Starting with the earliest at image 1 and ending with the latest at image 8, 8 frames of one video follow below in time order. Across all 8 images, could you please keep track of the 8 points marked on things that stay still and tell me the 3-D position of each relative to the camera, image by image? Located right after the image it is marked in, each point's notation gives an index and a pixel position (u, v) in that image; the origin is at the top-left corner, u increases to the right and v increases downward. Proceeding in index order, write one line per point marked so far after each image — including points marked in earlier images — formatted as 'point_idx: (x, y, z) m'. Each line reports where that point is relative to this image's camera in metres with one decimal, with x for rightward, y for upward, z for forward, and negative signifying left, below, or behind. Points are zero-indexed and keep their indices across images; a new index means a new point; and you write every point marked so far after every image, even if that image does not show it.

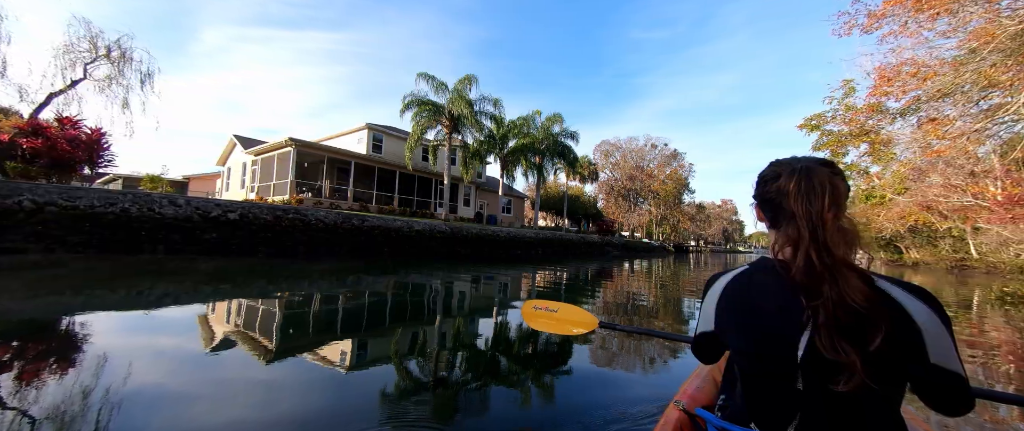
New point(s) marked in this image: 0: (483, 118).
0: (-1.2, +4.1, +14.6) m
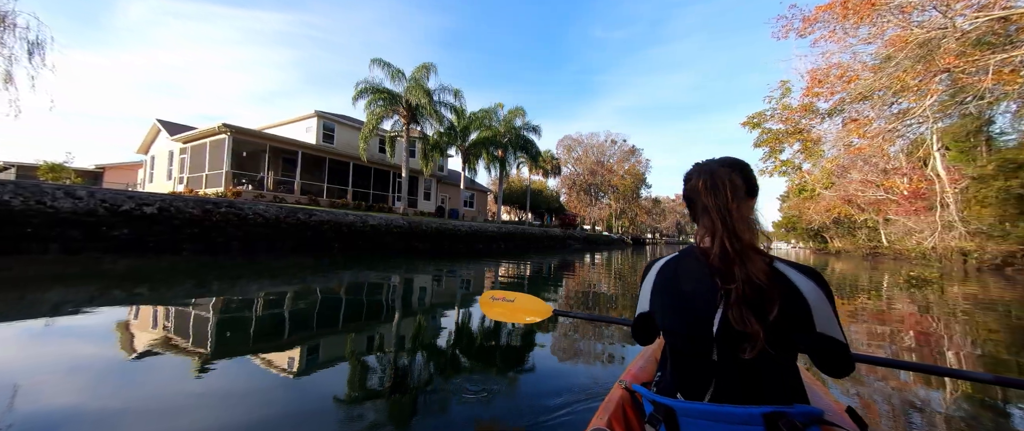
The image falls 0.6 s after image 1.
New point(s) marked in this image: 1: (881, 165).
0: (-2.9, +4.4, +14.2) m
1: (+11.0, +1.5, +10.3) m
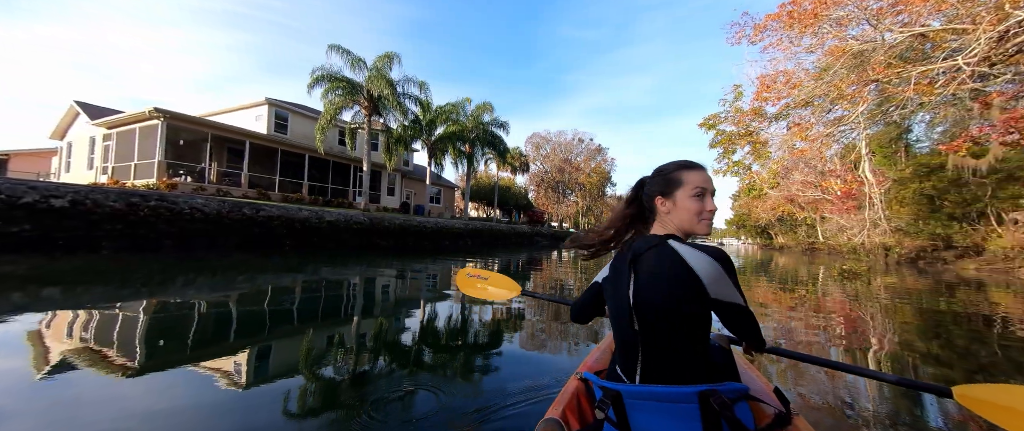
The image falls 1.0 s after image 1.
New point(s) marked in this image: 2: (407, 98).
0: (-4.2, +4.6, +13.8) m
1: (+9.9, +1.5, +11.2) m
2: (-4.2, +4.7, +13.7) m
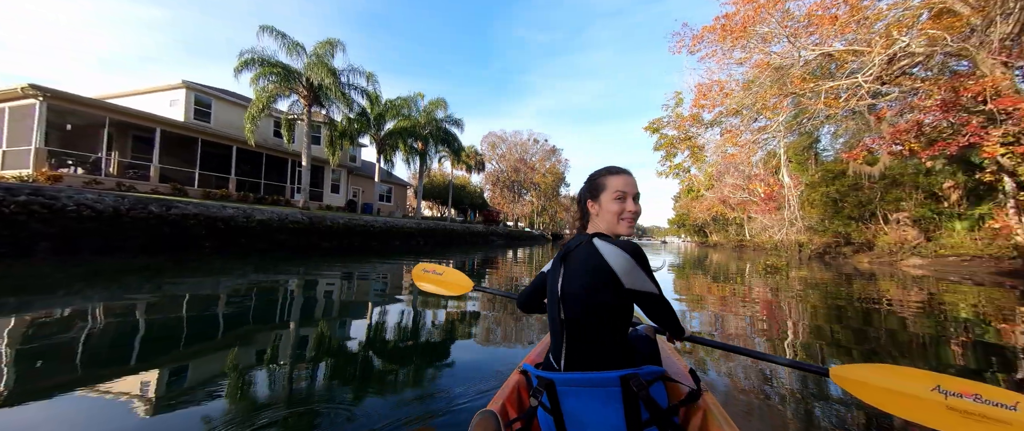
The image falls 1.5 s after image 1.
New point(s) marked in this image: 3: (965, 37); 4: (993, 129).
0: (-6.0, +4.6, +13.0) m
1: (+8.3, +1.5, +12.2) m
2: (-6.0, +4.7, +12.9) m
3: (+8.9, +3.5, +6.8) m
4: (+9.3, +1.7, +6.7) m
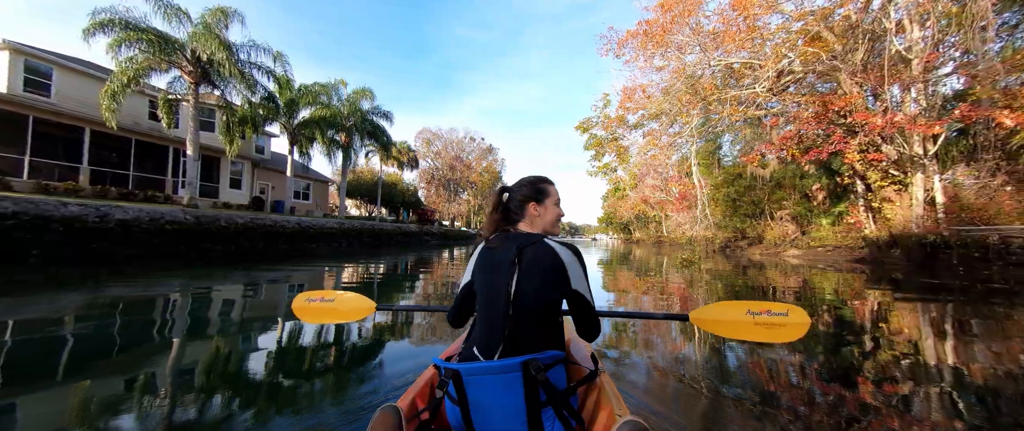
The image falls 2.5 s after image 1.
0: (-8.4, +4.7, +11.4) m
1: (+5.8, +1.6, +13.2) m
2: (-8.4, +4.8, +11.3) m
3: (+7.4, +3.6, +8.0) m
4: (+7.8, +1.8, +8.0) m
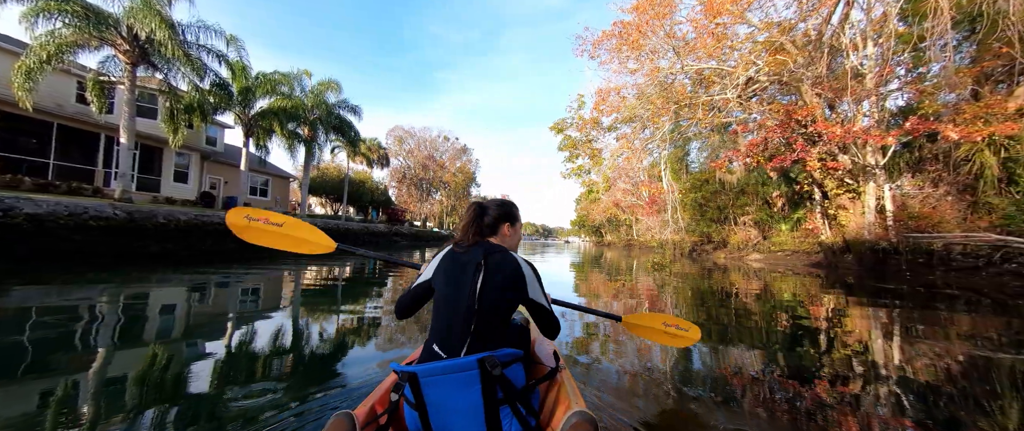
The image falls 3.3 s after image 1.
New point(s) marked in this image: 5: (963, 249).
0: (-9.2, +4.8, +10.4) m
1: (+4.8, +1.5, +13.4) m
2: (-9.2, +4.9, +10.4) m
3: (+6.8, +3.5, +8.3) m
4: (+7.1, +1.6, +8.3) m
5: (+9.1, -0.7, +6.9) m
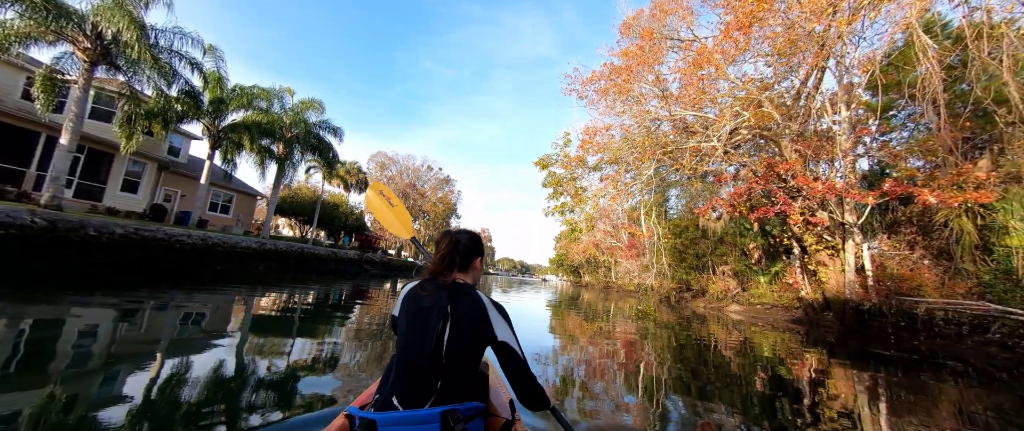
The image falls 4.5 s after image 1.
0: (-9.6, +4.3, +9.9) m
1: (+4.0, -0.2, +13.2) m
2: (-9.5, +4.4, +9.8) m
3: (+6.4, +2.2, +8.5) m
4: (+6.7, +0.3, +8.3) m
5: (+8.6, -2.0, +6.9) m
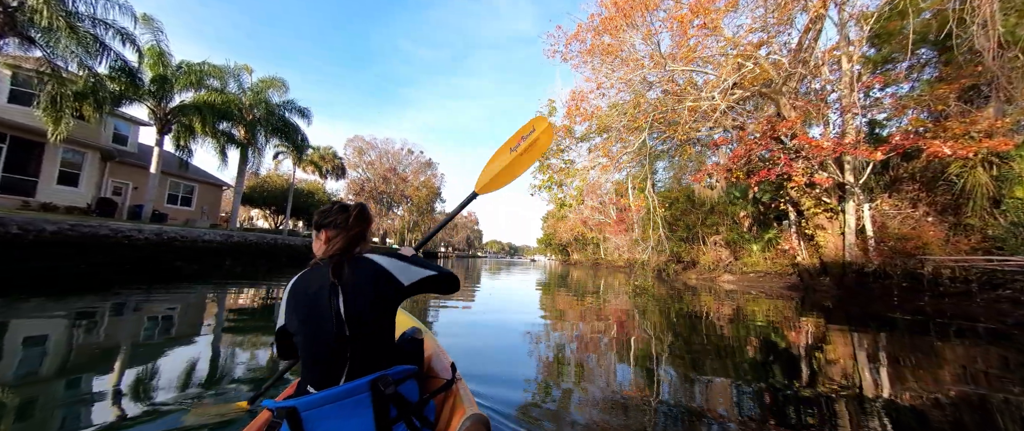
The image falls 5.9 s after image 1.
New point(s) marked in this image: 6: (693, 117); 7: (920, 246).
0: (-10.1, +4.5, +8.7) m
1: (+3.5, +0.8, +12.7) m
2: (-10.1, +4.6, +8.6) m
3: (+6.0, +3.0, +8.0) m
4: (+6.3, +1.2, +7.9) m
5: (+8.3, -1.1, +6.6) m
6: (+4.2, +2.4, +8.3) m
7: (+8.3, -0.6, +7.1) m
